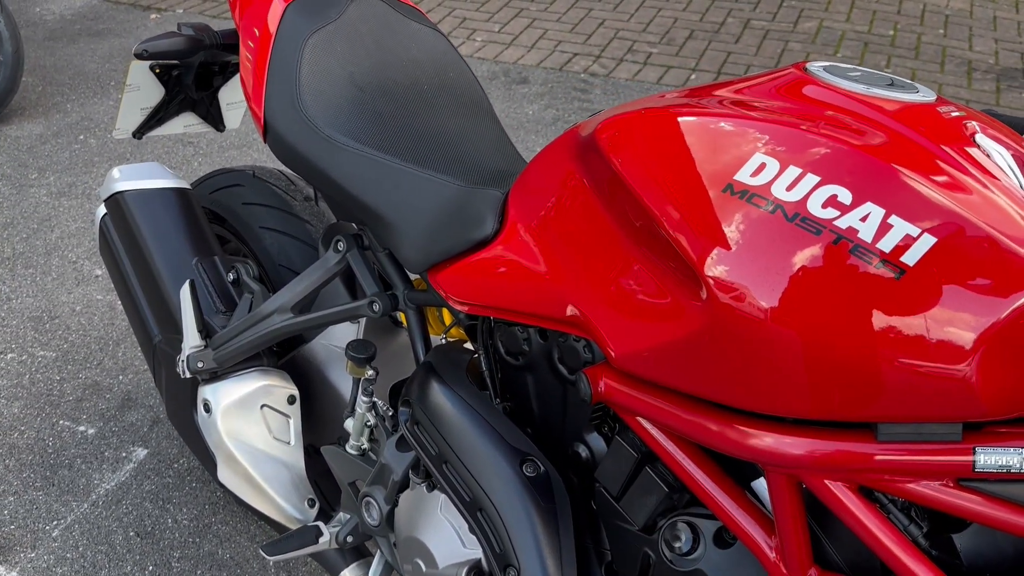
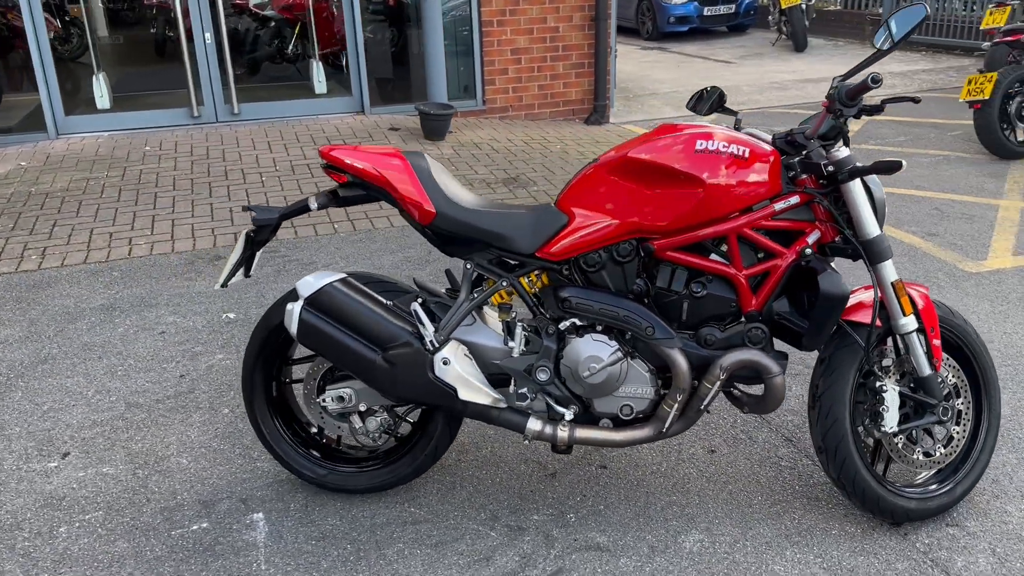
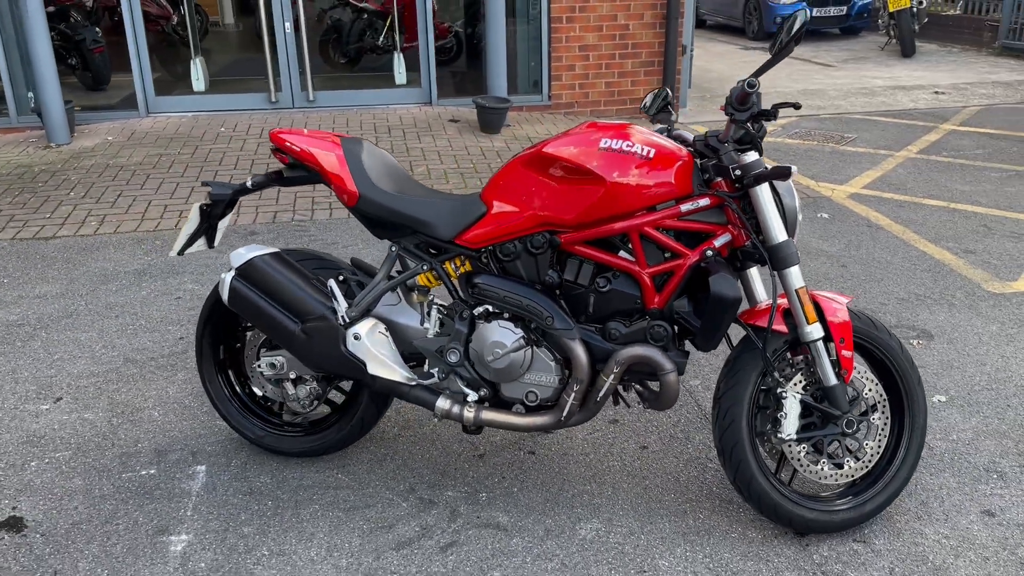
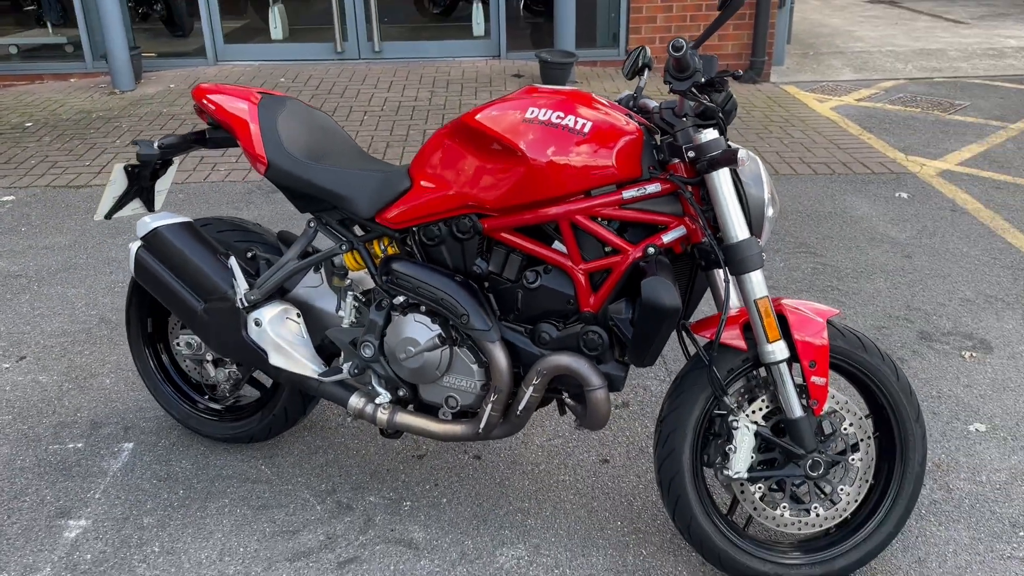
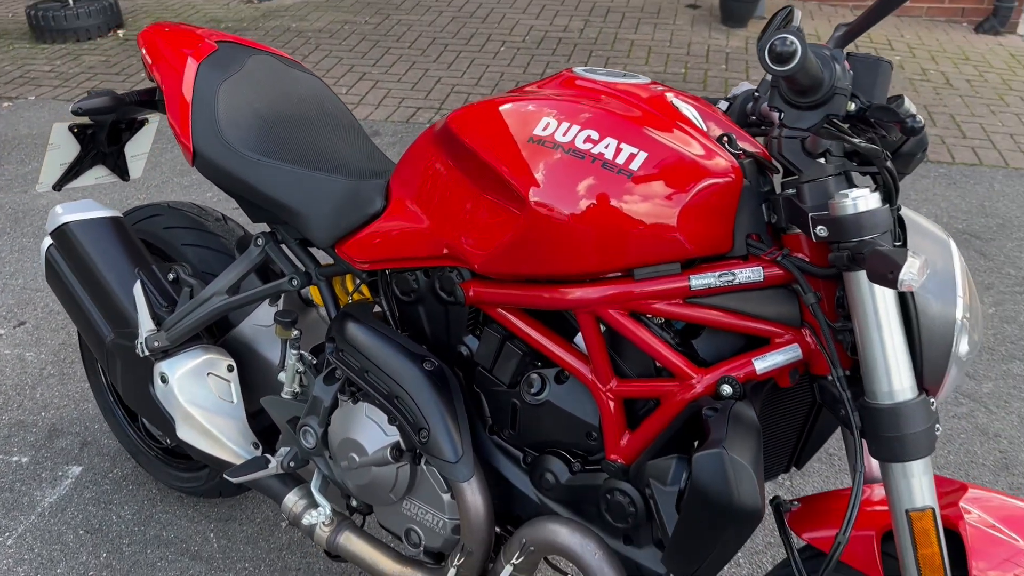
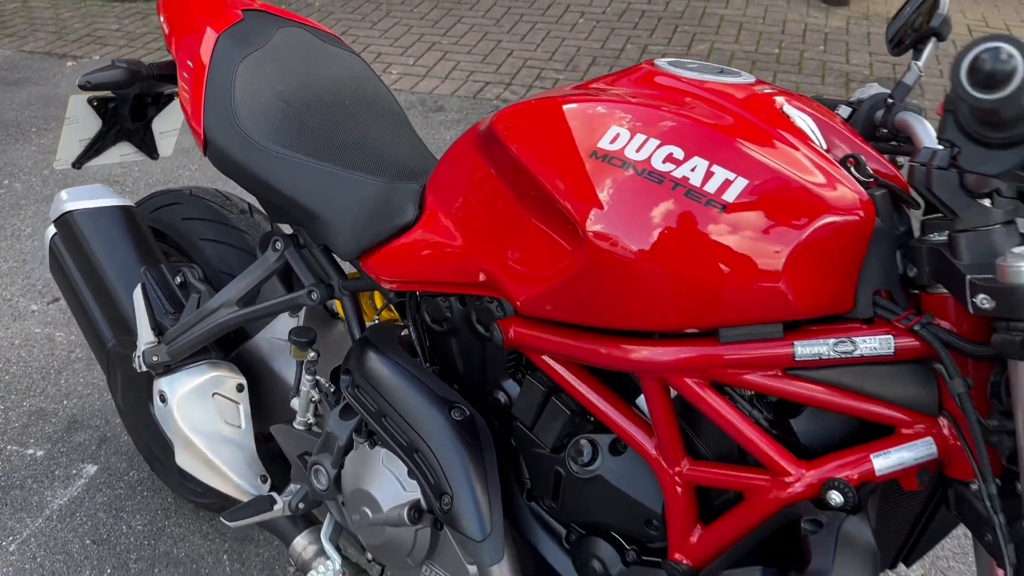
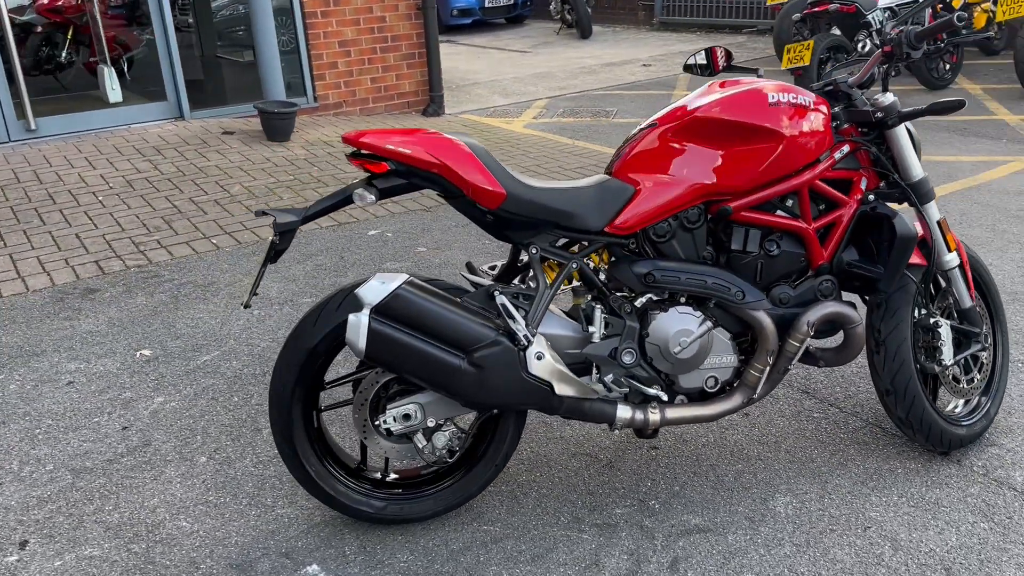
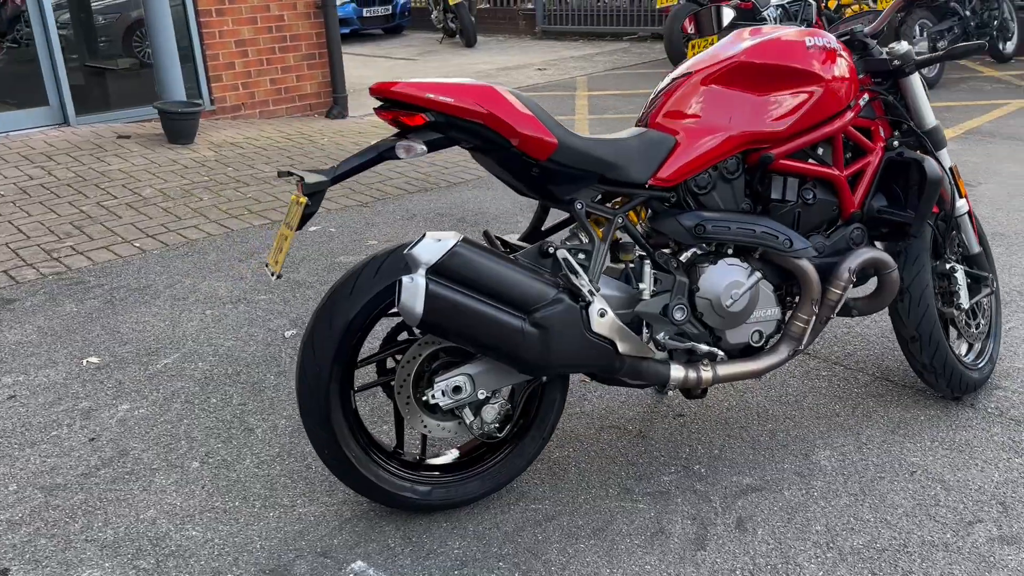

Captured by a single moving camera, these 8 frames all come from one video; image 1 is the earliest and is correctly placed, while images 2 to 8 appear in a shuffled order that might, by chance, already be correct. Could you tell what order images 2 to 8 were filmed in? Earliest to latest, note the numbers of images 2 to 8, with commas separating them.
6, 5, 4, 3, 2, 7, 8
